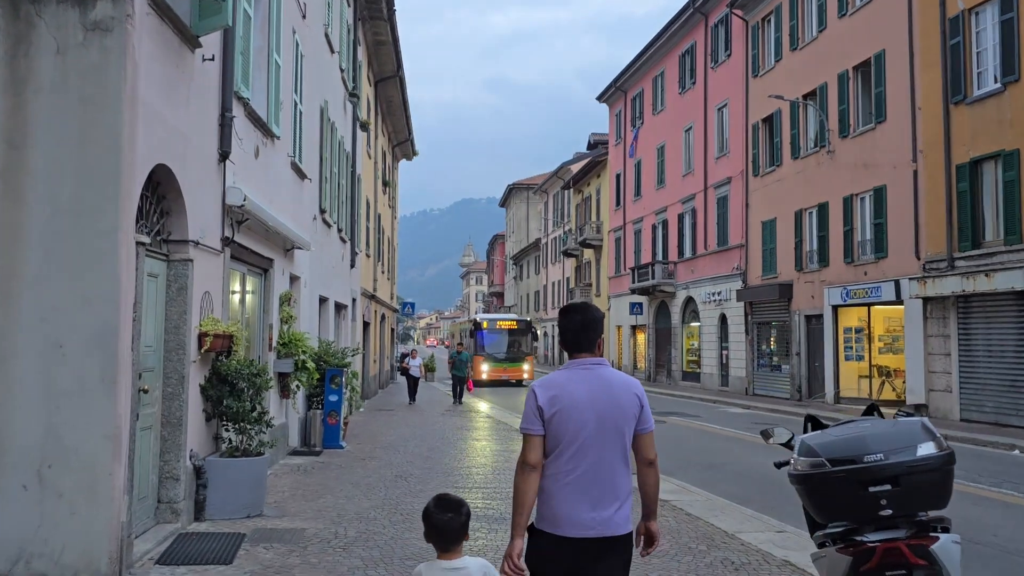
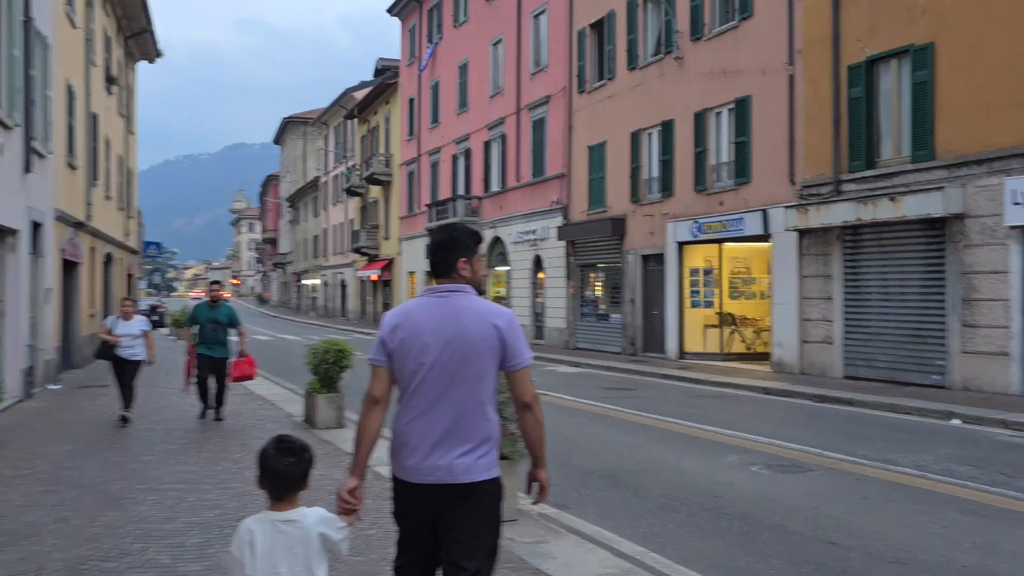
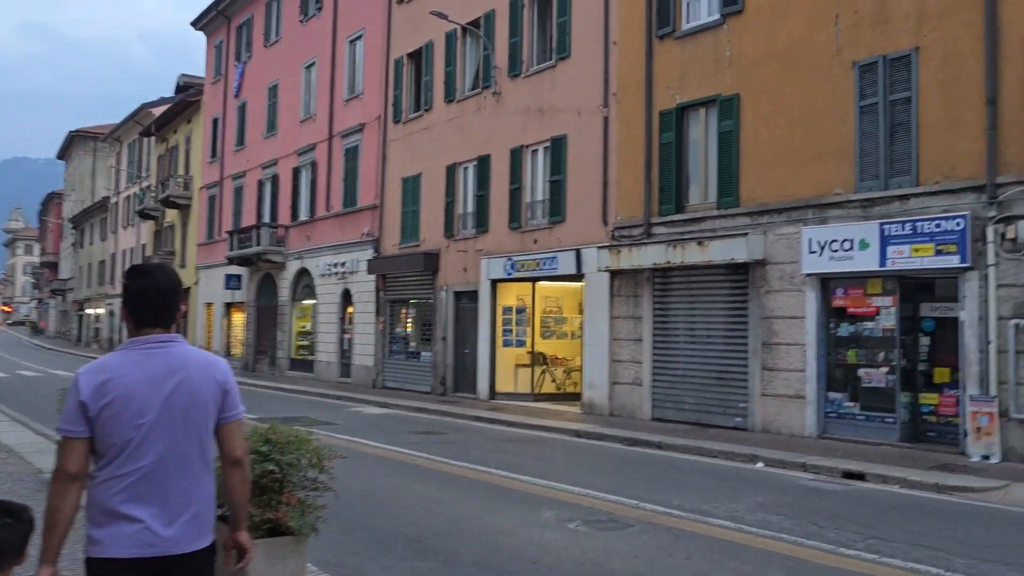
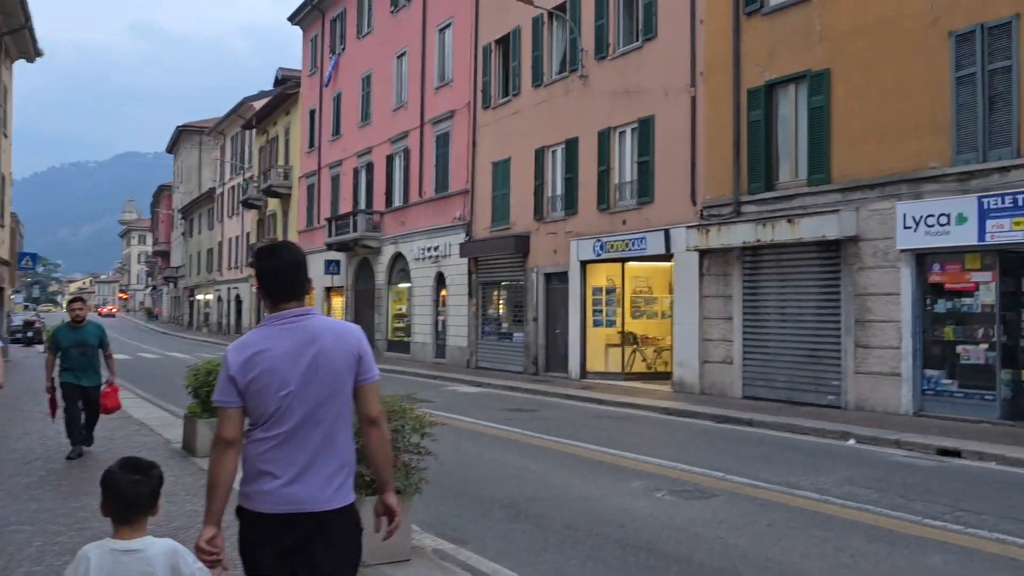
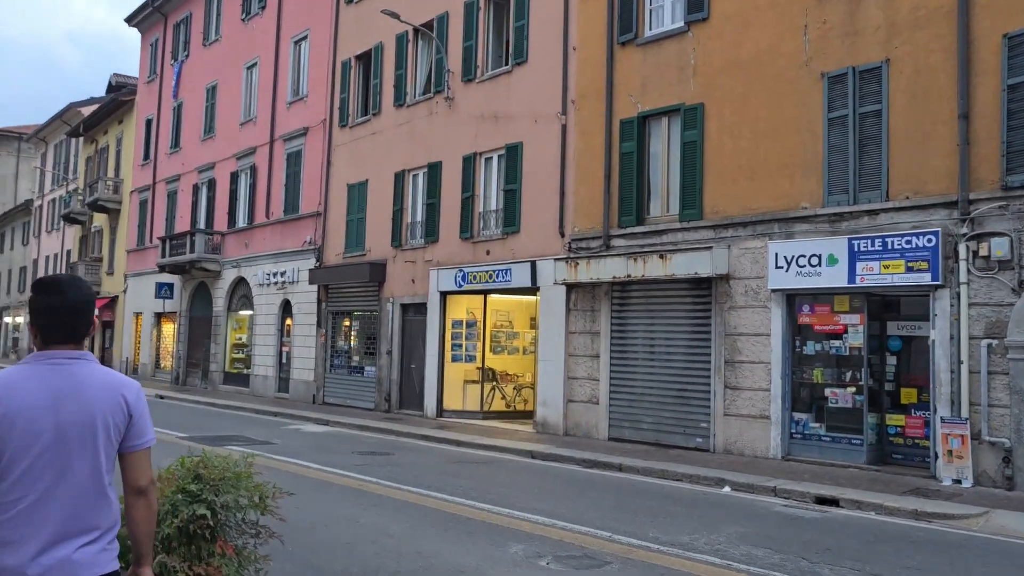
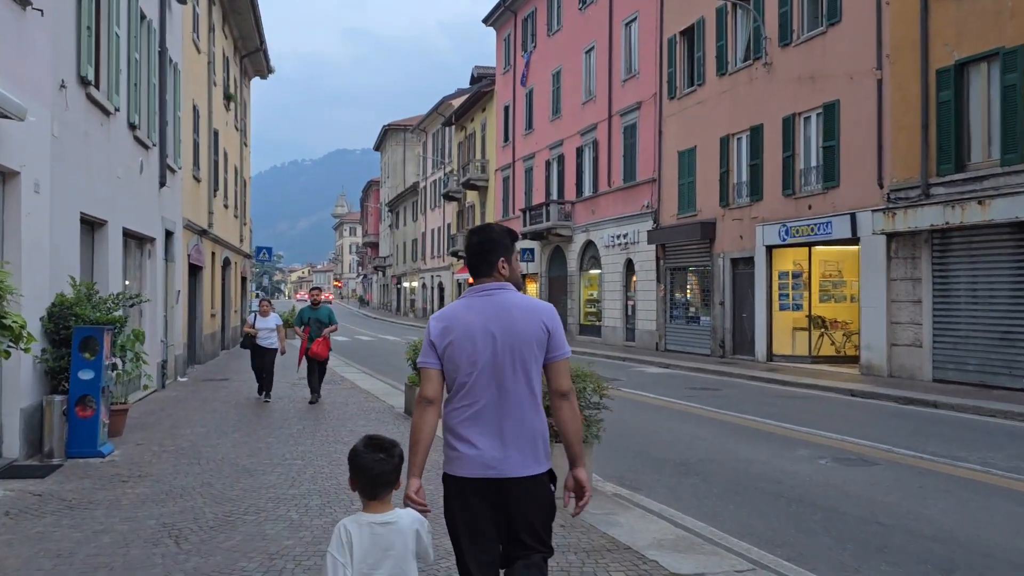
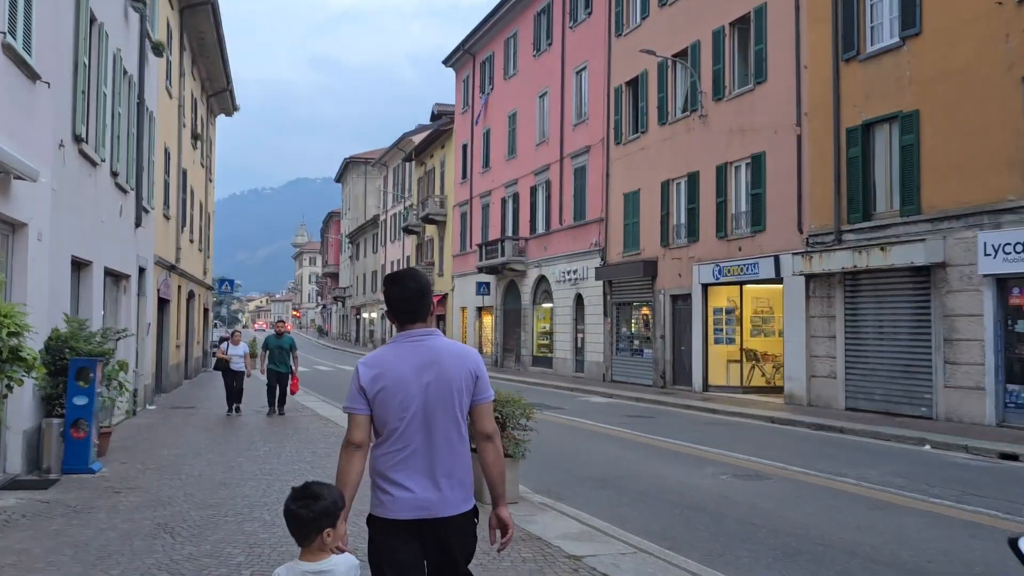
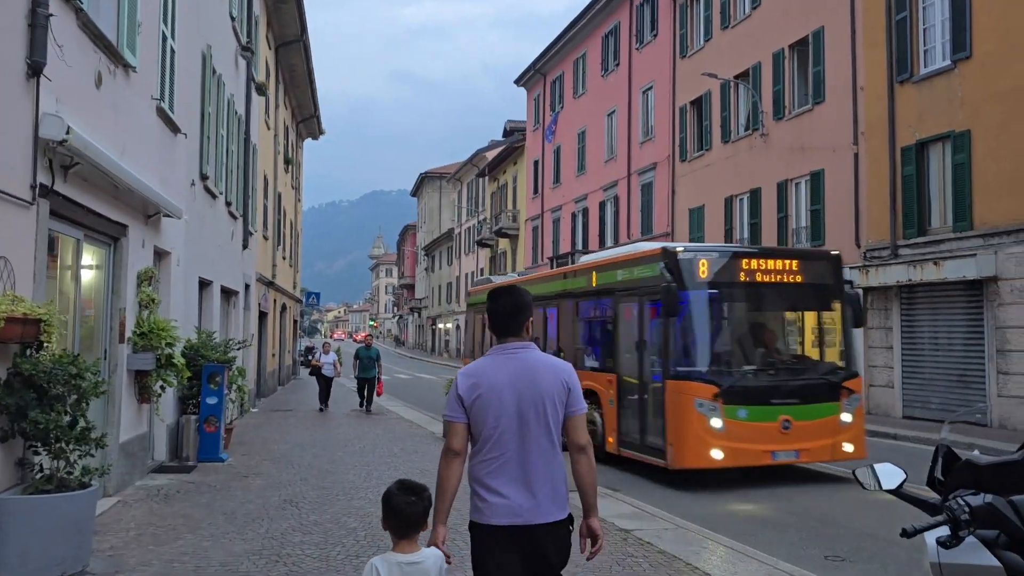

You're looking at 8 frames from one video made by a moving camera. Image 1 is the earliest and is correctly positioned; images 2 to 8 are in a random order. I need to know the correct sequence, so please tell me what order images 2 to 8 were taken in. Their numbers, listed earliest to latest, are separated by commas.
8, 7, 6, 2, 4, 3, 5
